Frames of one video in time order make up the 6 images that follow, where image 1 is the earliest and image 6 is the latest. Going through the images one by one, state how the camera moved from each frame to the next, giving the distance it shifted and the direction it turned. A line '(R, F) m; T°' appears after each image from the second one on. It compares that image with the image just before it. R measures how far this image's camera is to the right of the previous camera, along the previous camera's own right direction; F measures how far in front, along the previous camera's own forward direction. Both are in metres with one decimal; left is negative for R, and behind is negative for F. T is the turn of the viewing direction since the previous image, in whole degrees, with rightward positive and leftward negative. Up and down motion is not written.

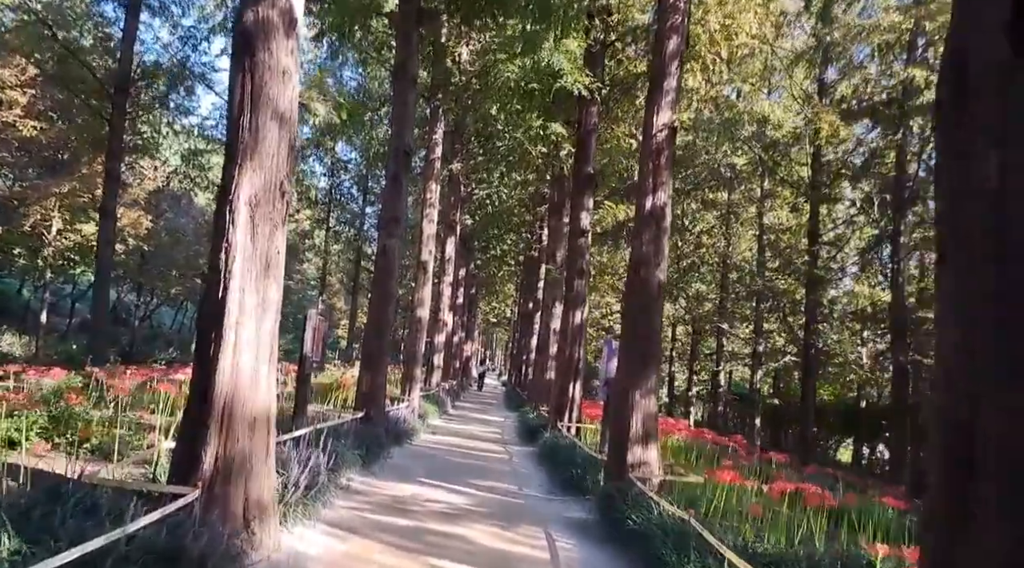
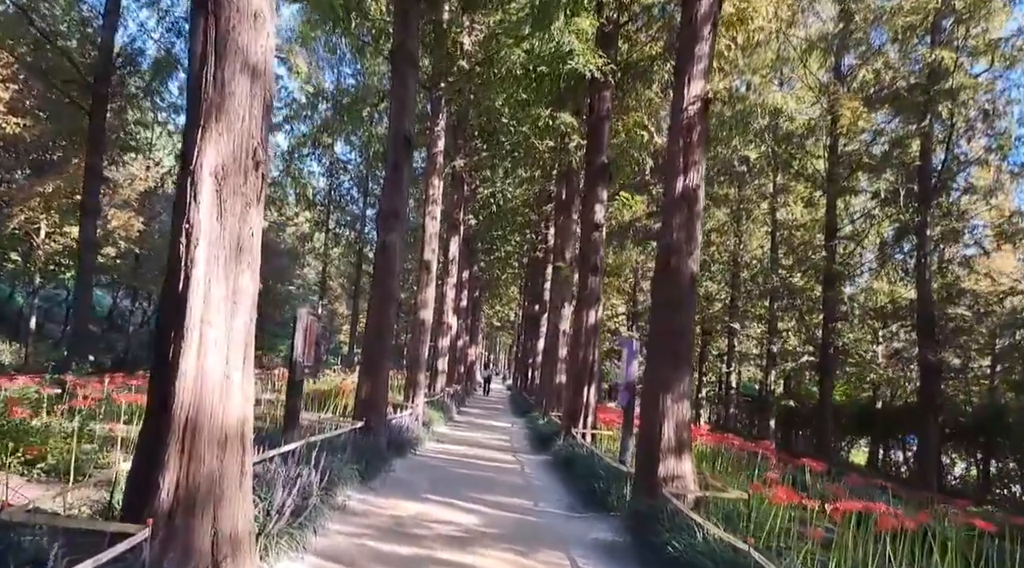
(-0.1, +0.8) m; 0°
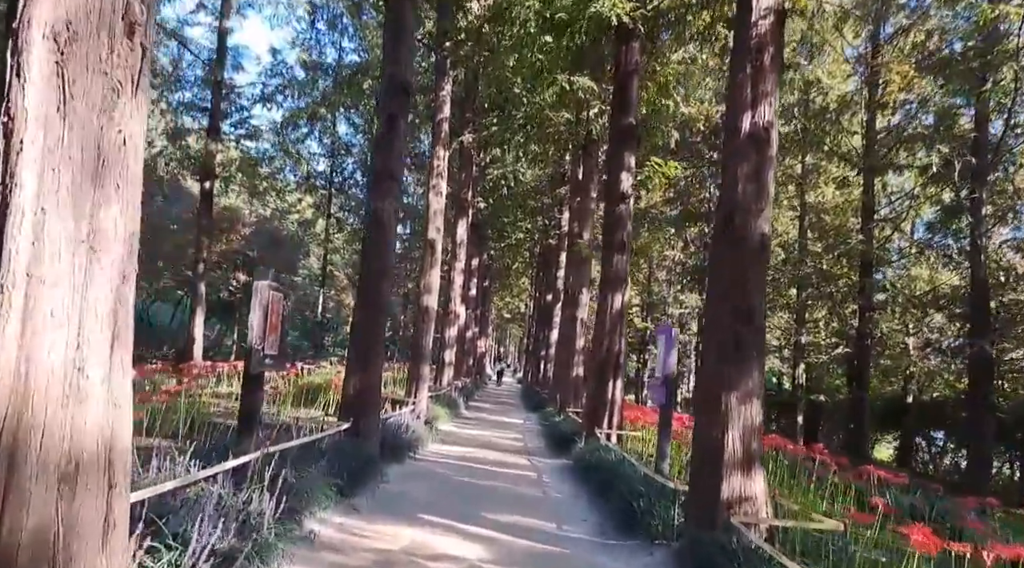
(-0.1, +1.5) m; -1°
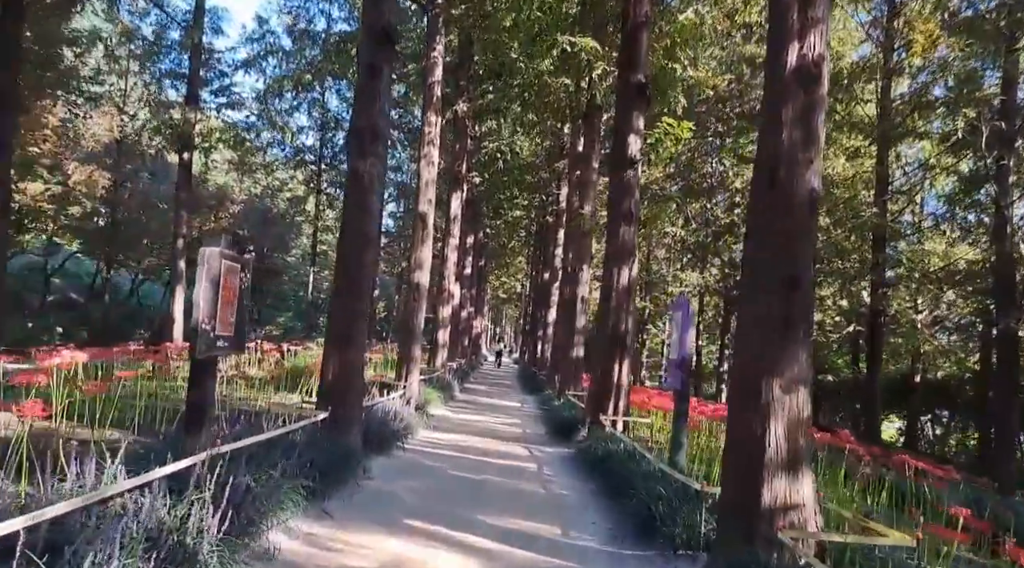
(0.0, +0.9) m; 0°
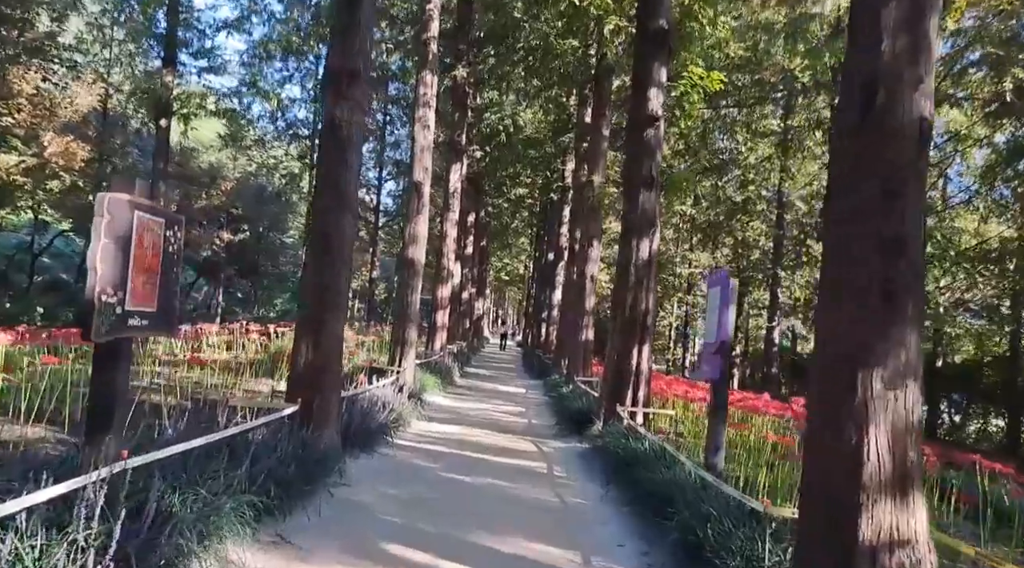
(0.0, +1.1) m; 0°
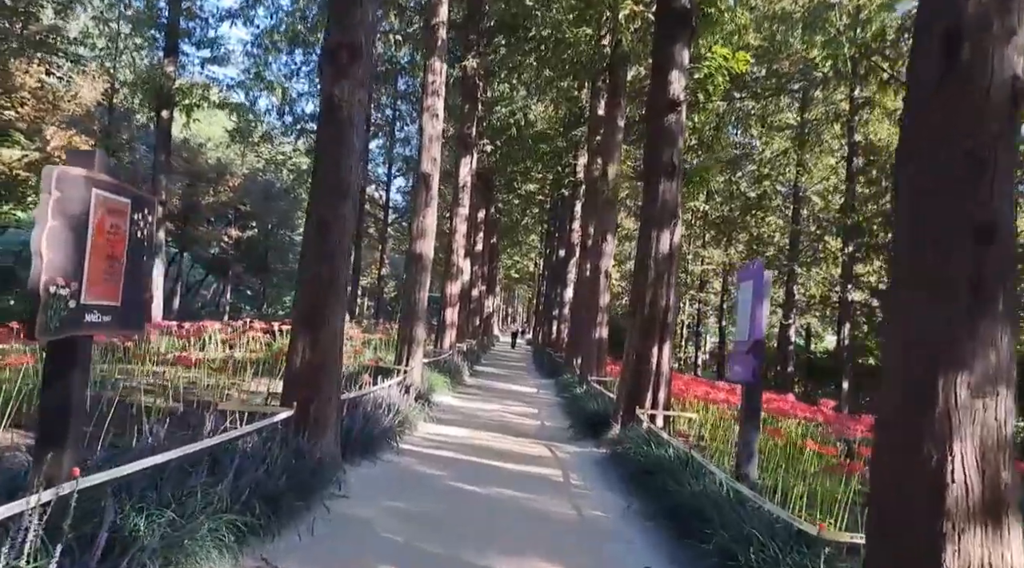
(0.0, +0.5) m; -1°
